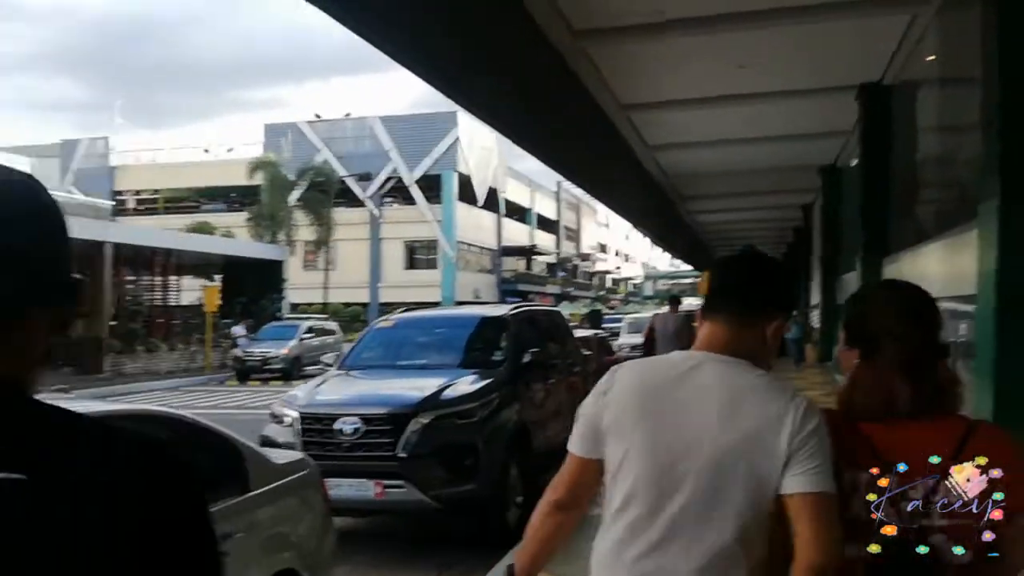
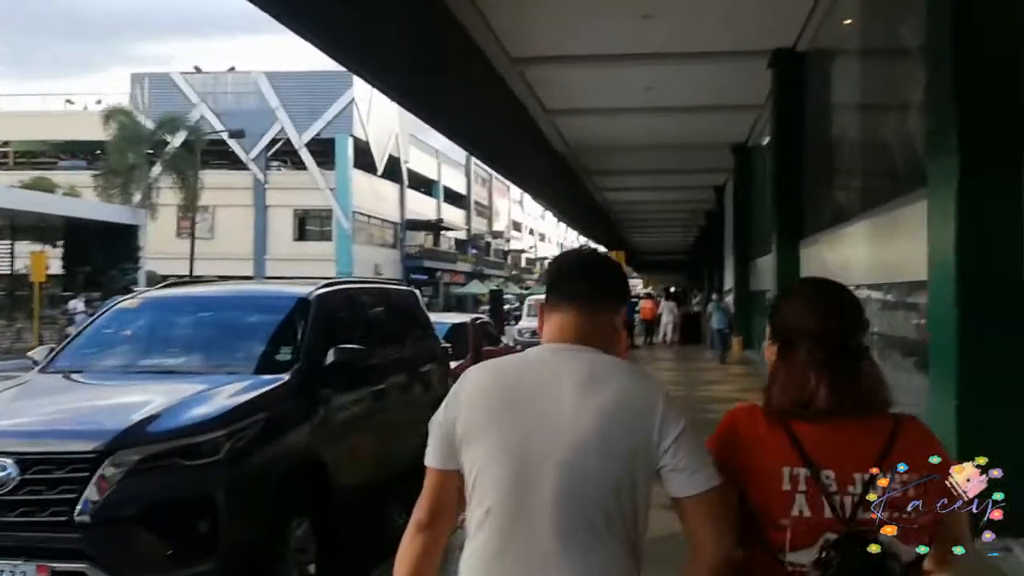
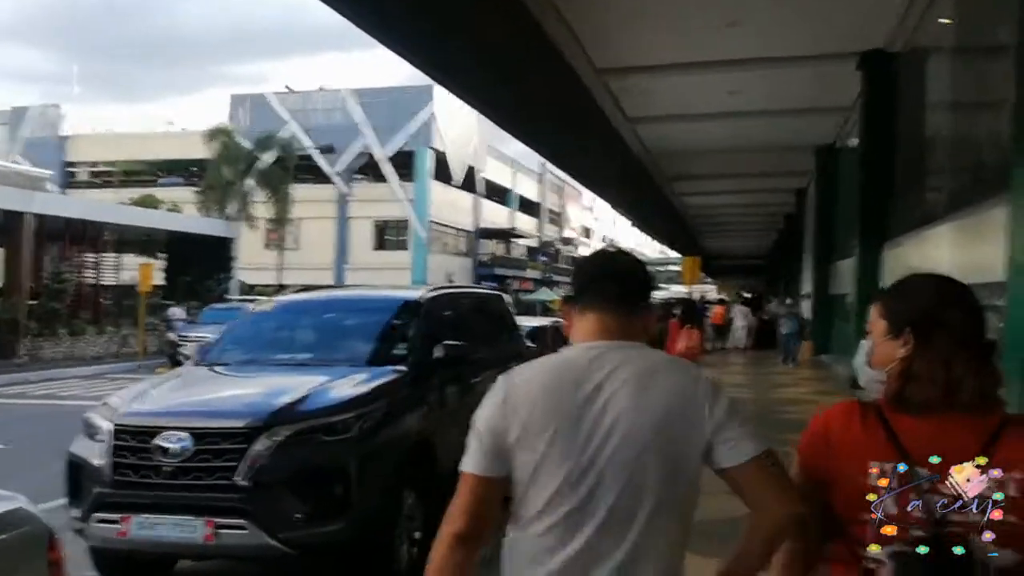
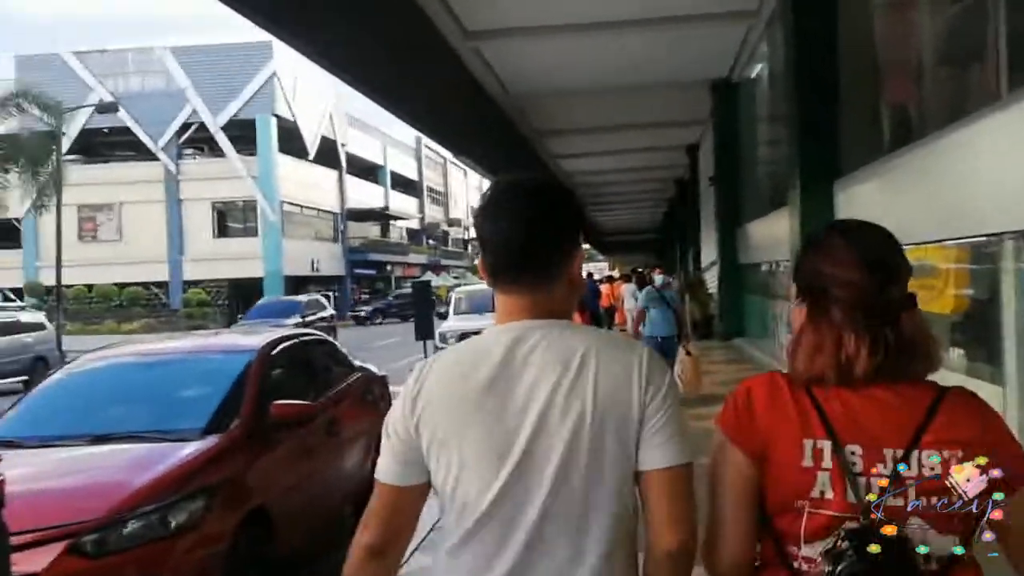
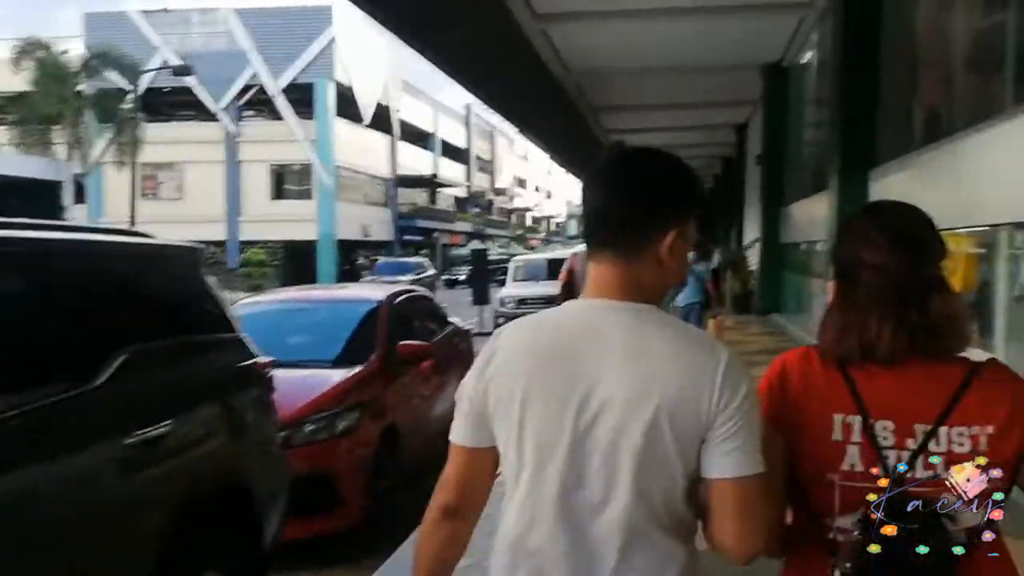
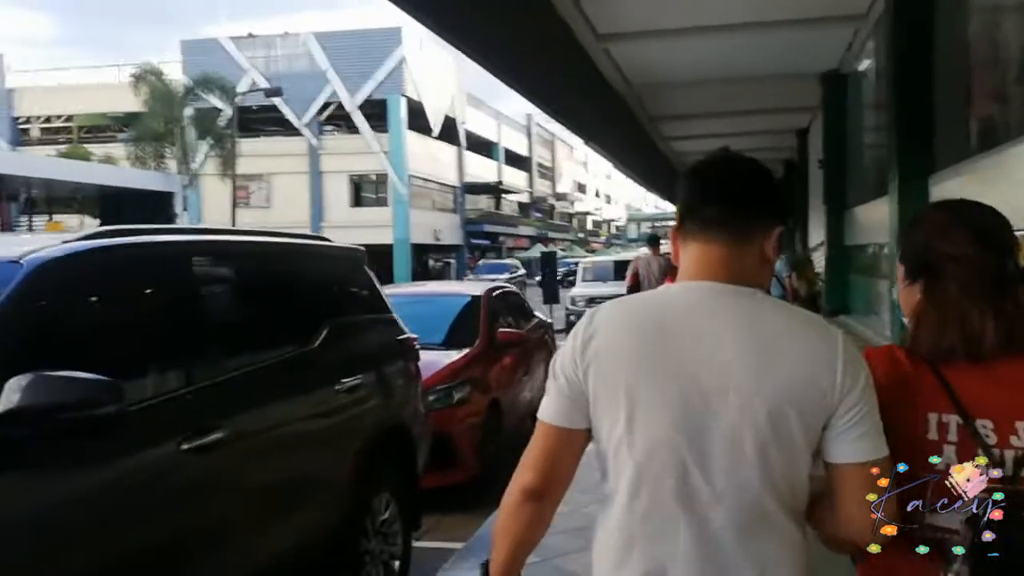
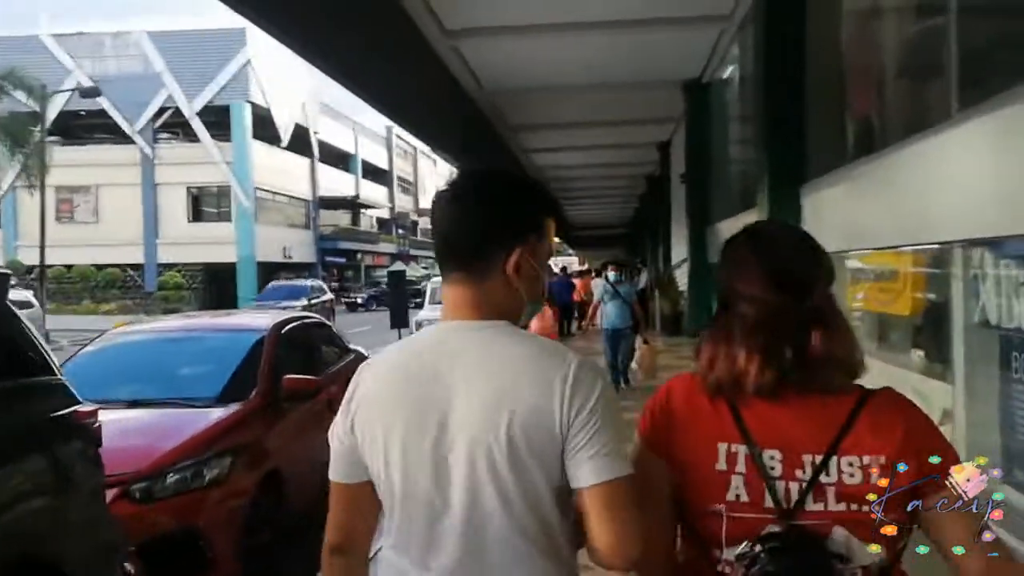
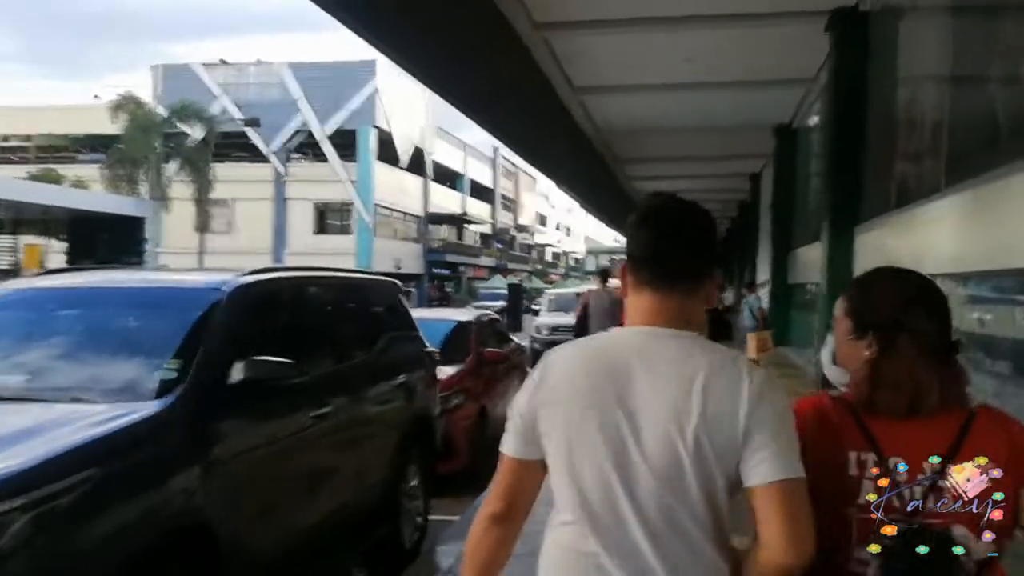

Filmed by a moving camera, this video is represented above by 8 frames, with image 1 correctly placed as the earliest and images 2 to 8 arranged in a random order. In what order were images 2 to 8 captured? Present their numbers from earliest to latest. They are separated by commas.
3, 2, 8, 6, 5, 7, 4
